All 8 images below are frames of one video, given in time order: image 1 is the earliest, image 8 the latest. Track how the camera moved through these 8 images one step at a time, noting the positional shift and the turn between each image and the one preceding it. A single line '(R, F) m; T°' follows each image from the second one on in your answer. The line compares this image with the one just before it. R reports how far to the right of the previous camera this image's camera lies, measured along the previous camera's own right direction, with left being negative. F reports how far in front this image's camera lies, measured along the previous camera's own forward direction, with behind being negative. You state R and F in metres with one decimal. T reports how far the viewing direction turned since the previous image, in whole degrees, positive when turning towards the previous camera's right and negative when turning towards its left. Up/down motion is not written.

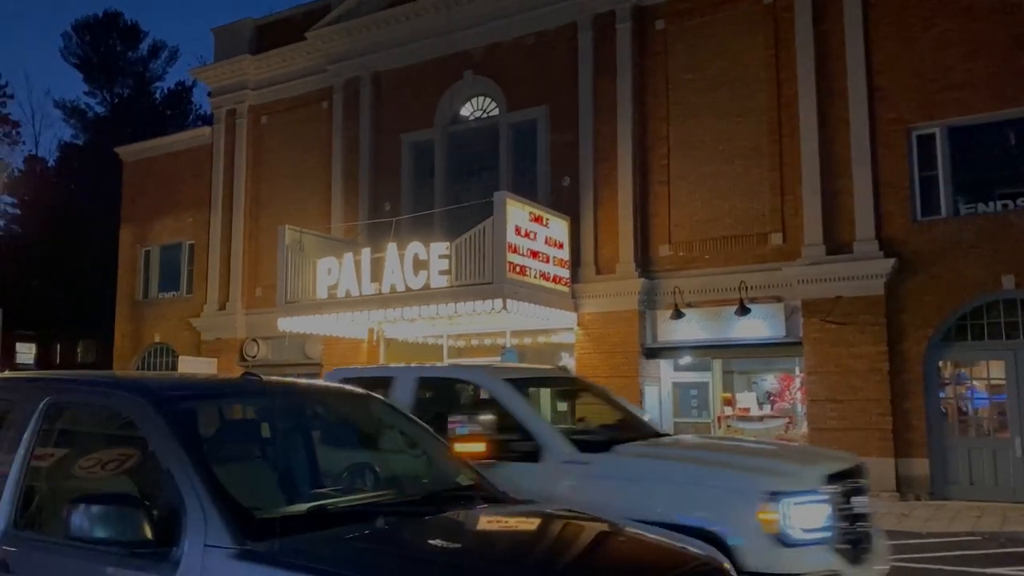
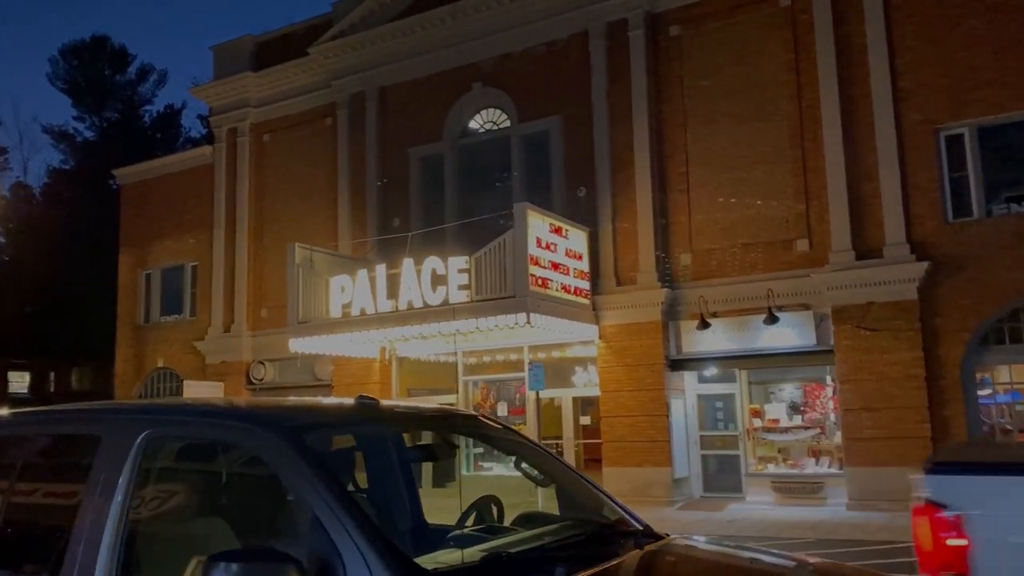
(-0.6, +0.4) m; +1°
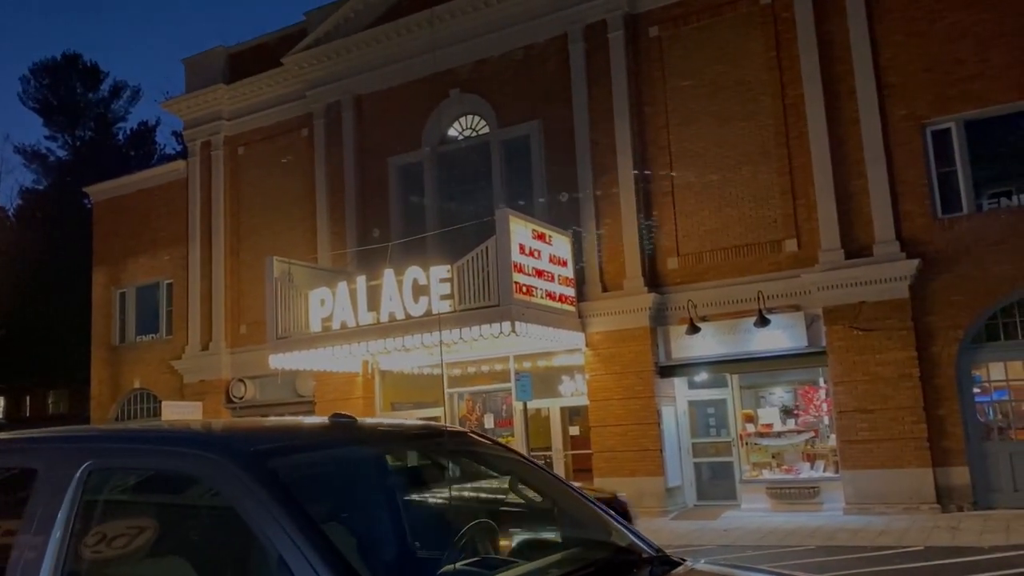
(0.0, +0.4) m; +1°
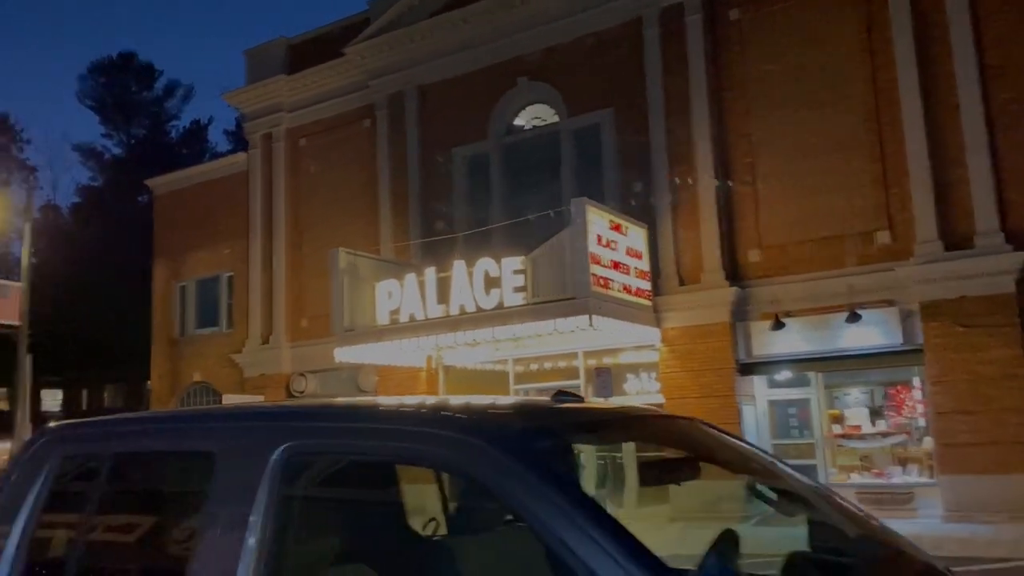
(-0.6, +0.5) m; -3°
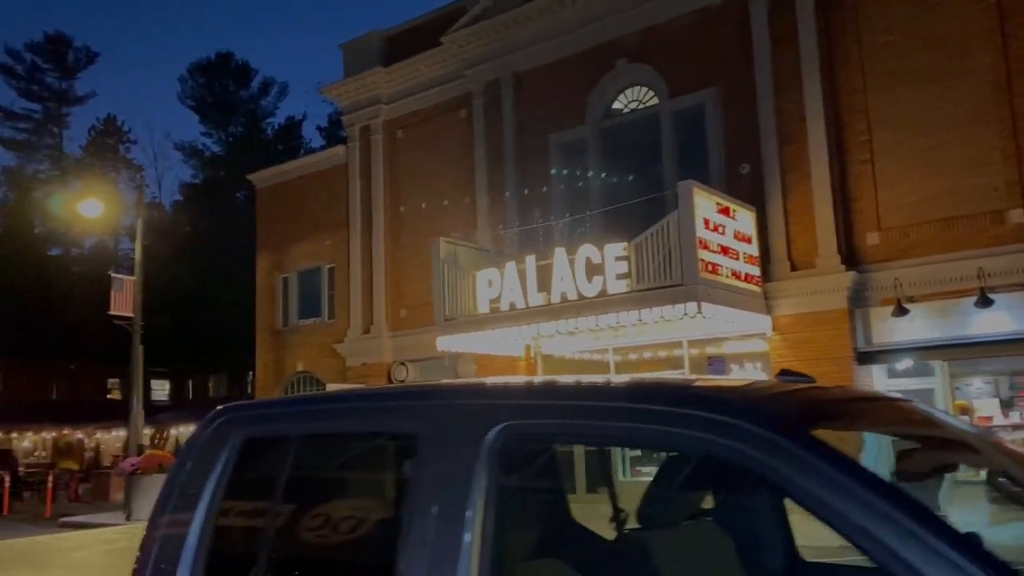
(-0.3, +0.2) m; -6°
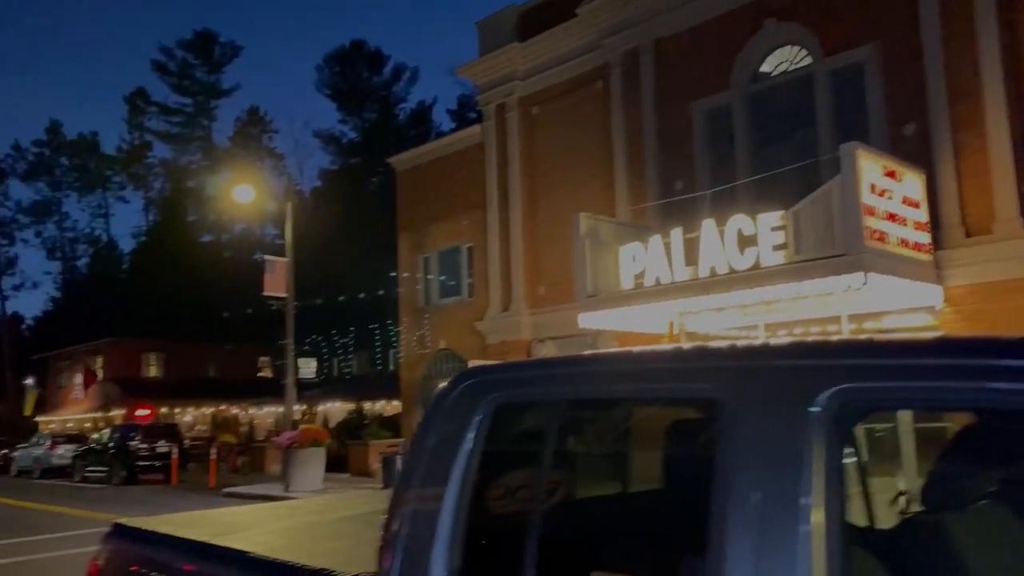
(-0.3, +0.2) m; -8°
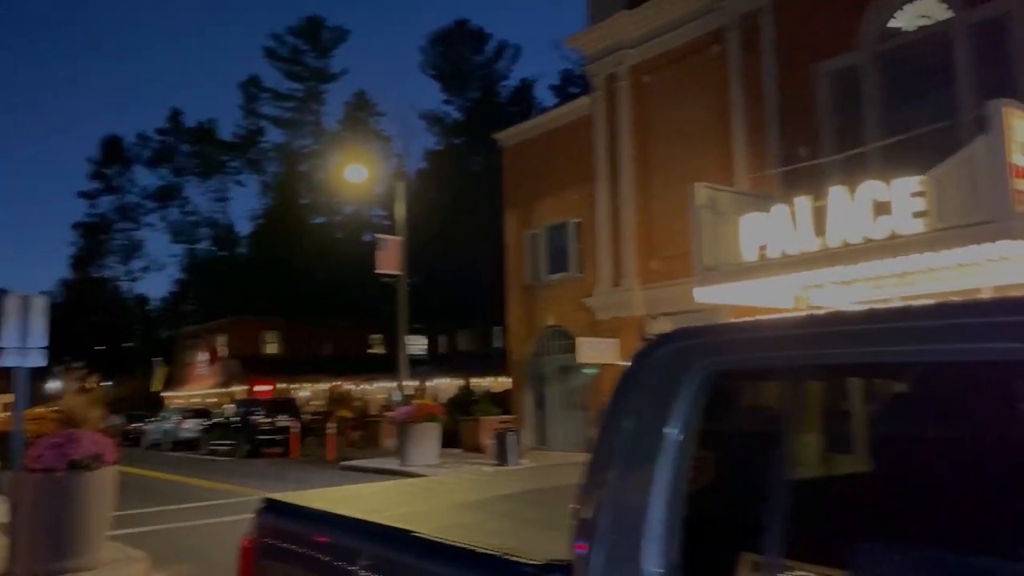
(-0.2, +0.3) m; -7°
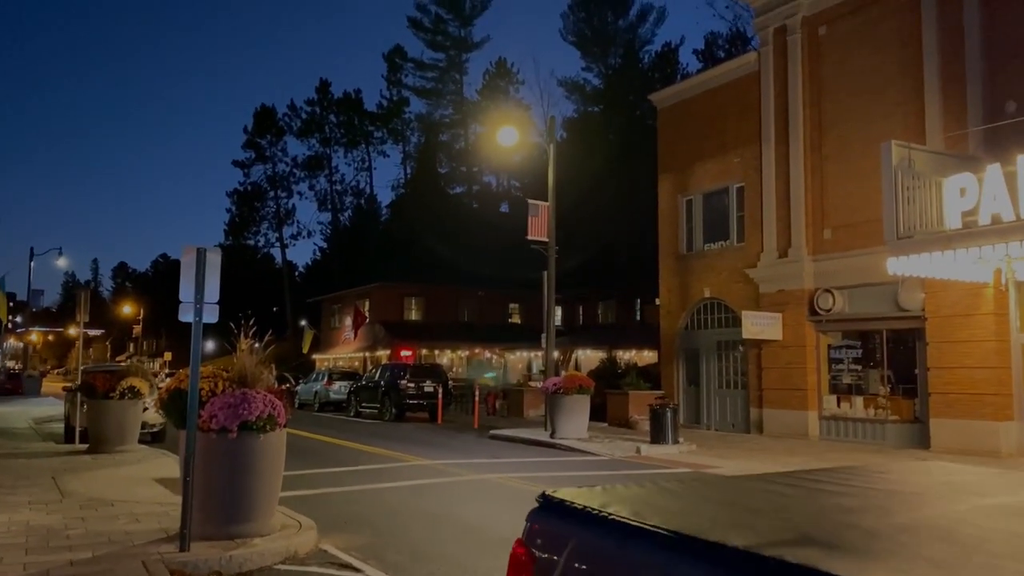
(-0.6, +0.8) m; -9°
